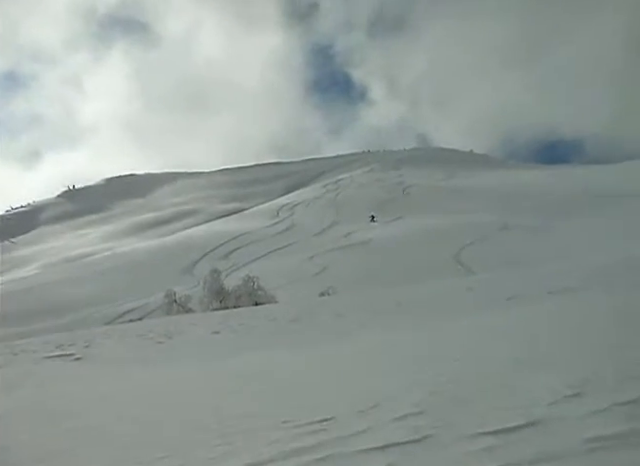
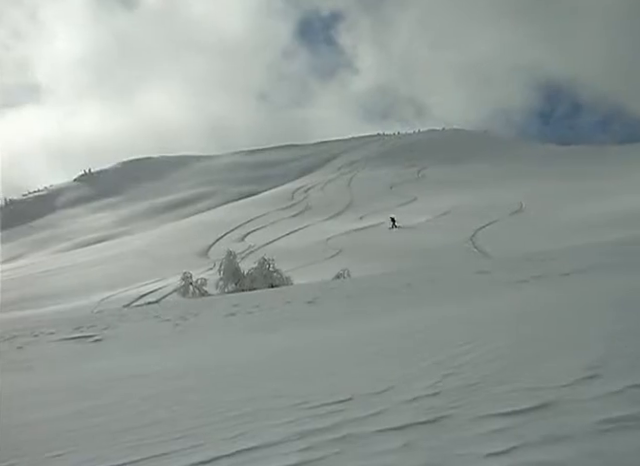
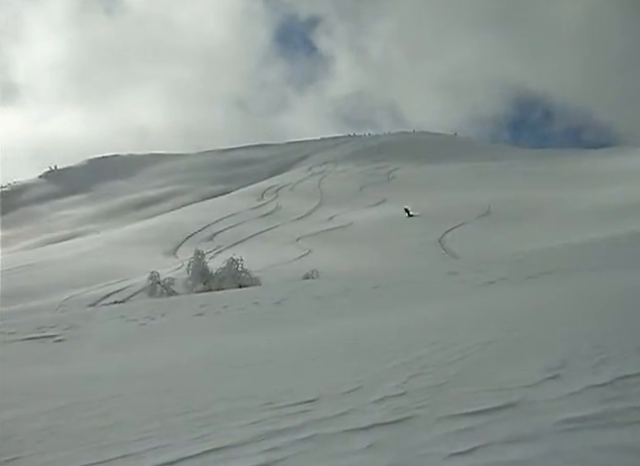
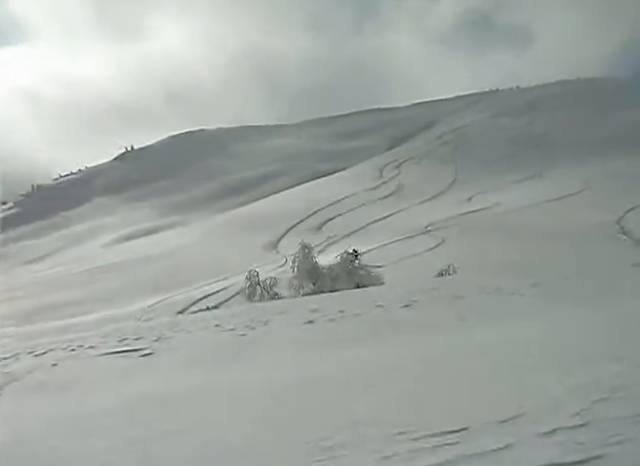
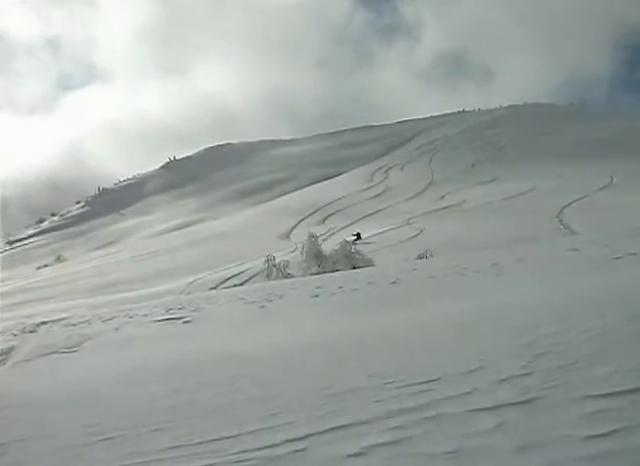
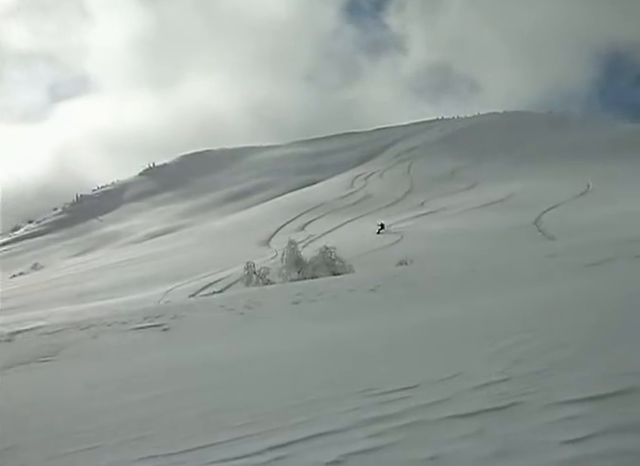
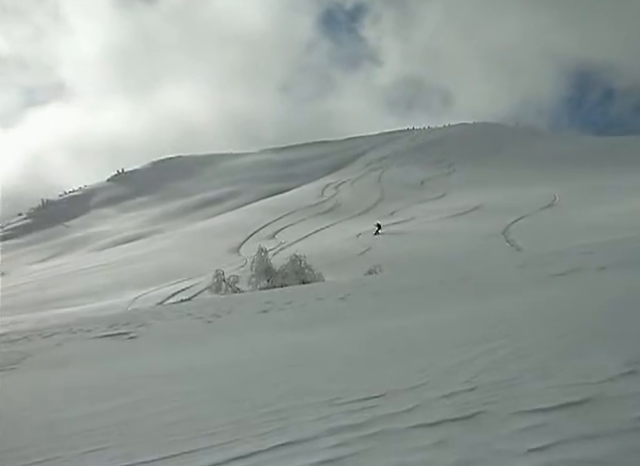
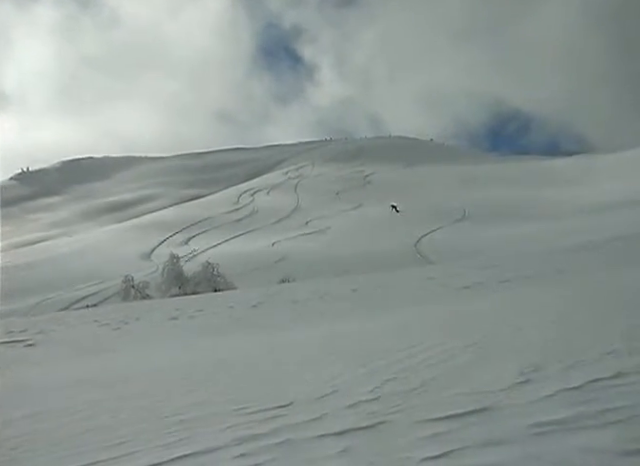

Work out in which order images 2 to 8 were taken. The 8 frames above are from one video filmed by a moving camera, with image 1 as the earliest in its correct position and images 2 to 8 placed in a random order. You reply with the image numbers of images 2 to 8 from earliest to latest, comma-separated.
8, 3, 2, 7, 6, 5, 4
